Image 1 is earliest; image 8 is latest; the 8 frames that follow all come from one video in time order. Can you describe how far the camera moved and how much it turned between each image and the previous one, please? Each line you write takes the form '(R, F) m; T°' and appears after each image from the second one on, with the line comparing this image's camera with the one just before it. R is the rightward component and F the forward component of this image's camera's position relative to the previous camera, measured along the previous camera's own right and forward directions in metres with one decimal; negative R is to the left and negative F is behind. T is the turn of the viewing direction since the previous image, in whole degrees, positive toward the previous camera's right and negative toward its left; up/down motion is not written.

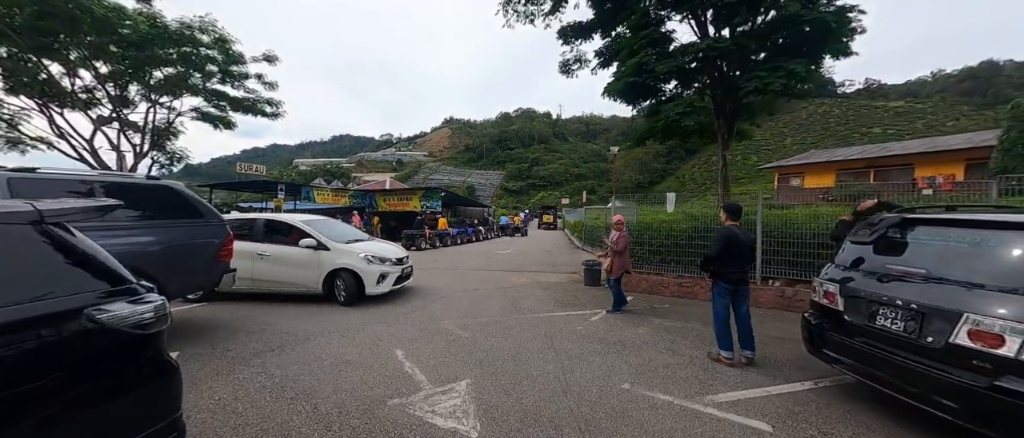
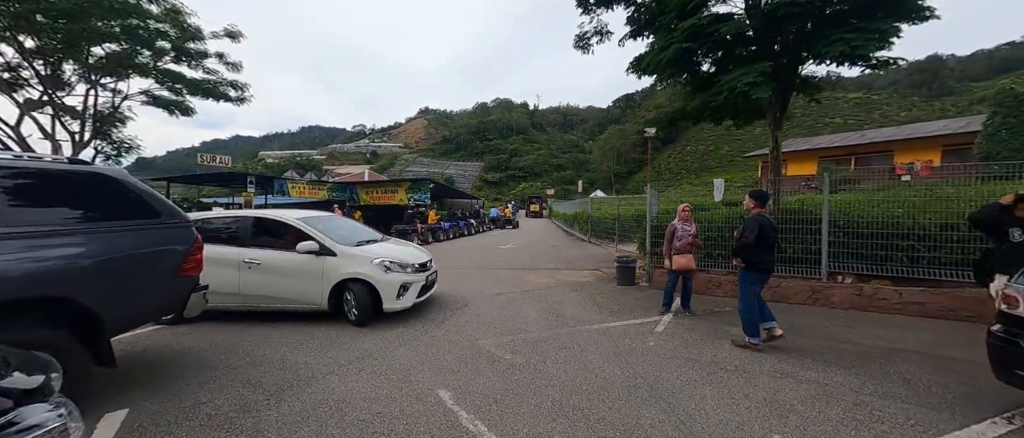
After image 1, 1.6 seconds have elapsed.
(-0.9, +1.1) m; +4°
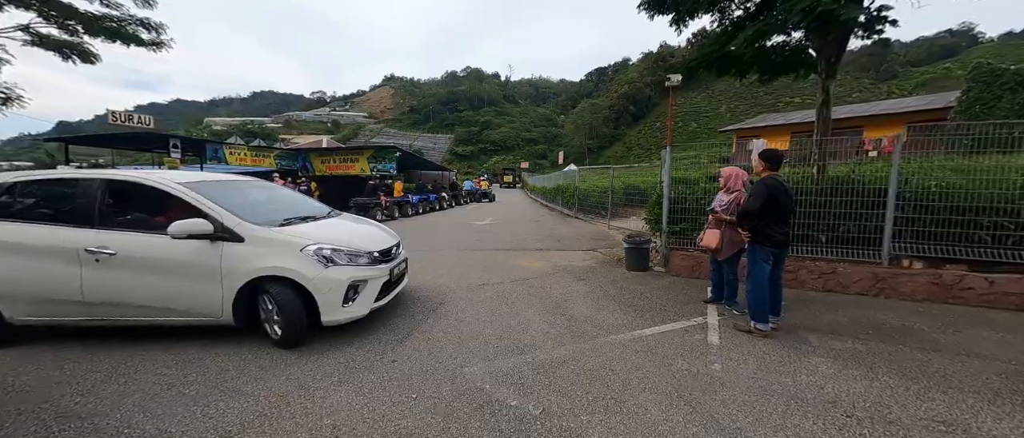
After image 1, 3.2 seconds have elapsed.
(-0.3, +1.5) m; +5°
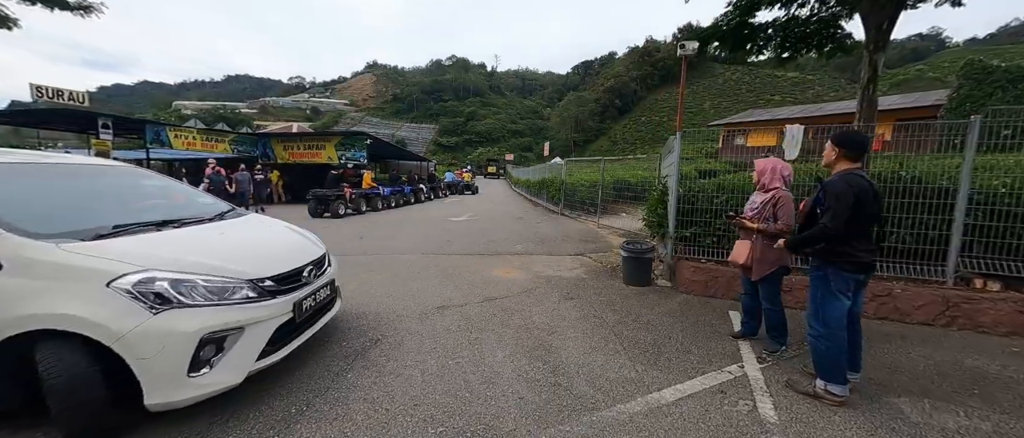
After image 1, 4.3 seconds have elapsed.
(+0.2, +1.2) m; +2°
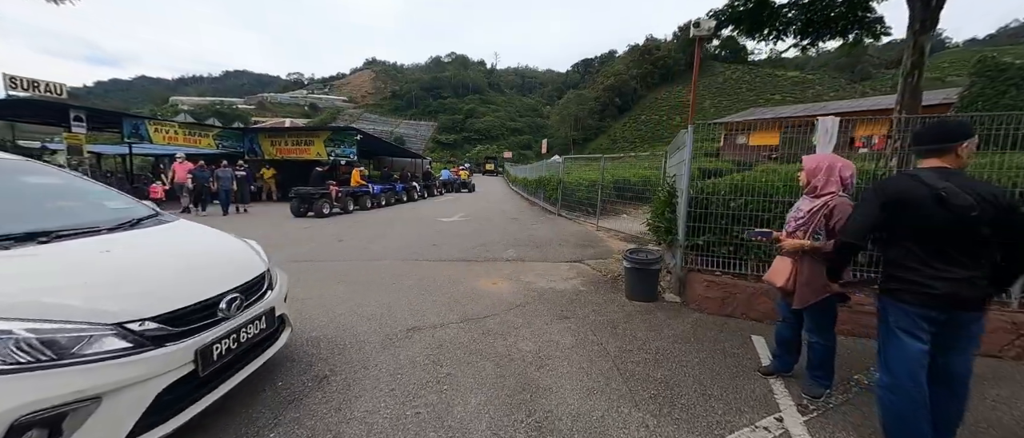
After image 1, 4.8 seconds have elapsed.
(+0.1, +0.6) m; 0°
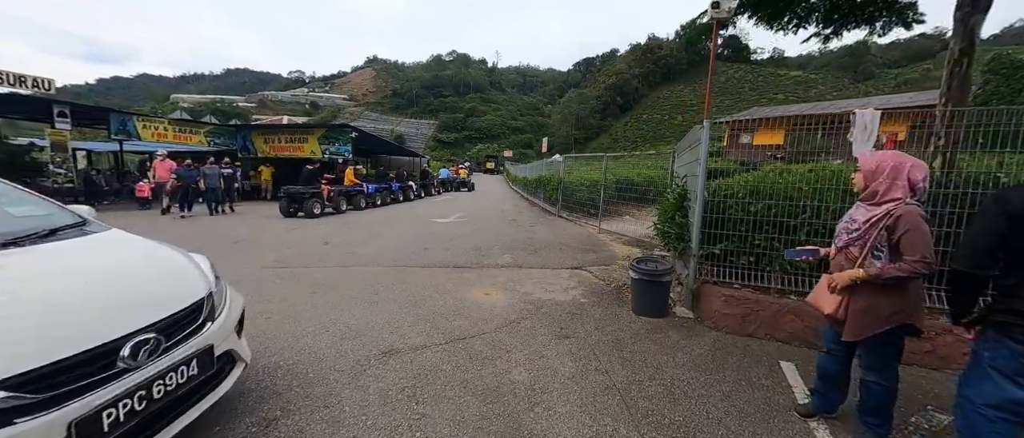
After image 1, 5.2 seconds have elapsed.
(+0.1, +0.4) m; 0°
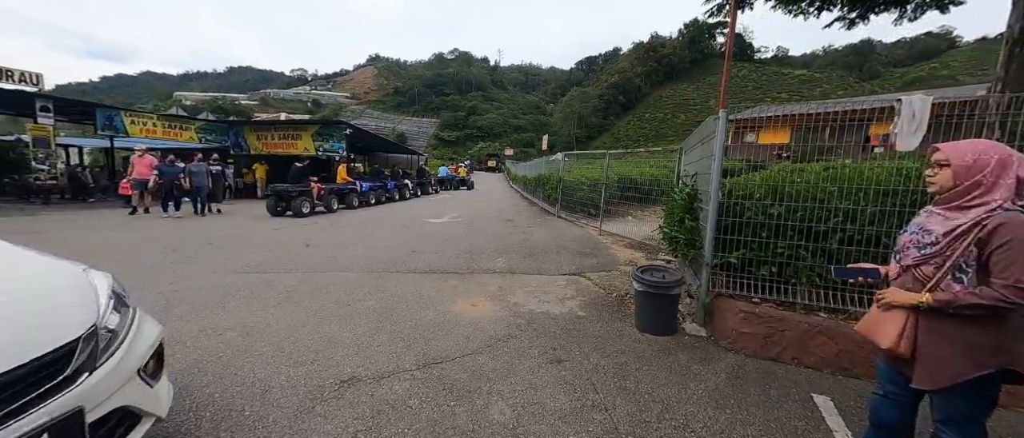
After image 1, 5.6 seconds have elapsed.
(+0.1, +0.5) m; 0°
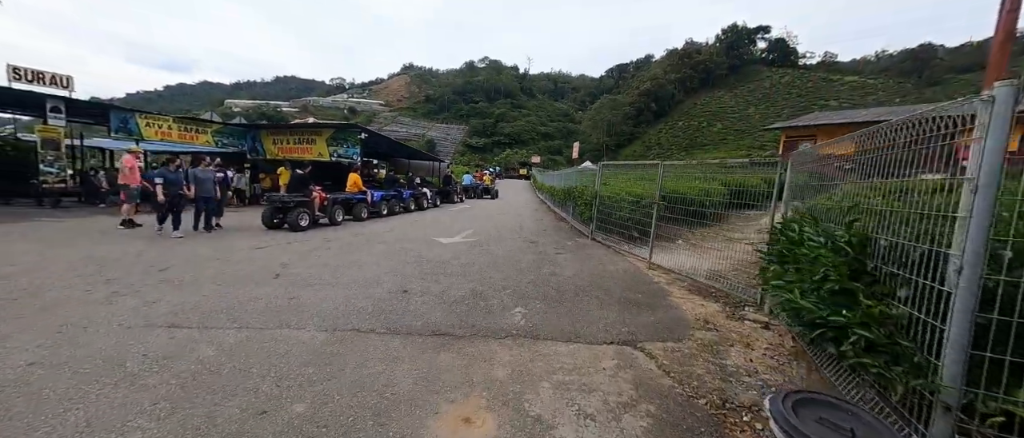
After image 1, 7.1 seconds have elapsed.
(0.0, +1.6) m; -4°
